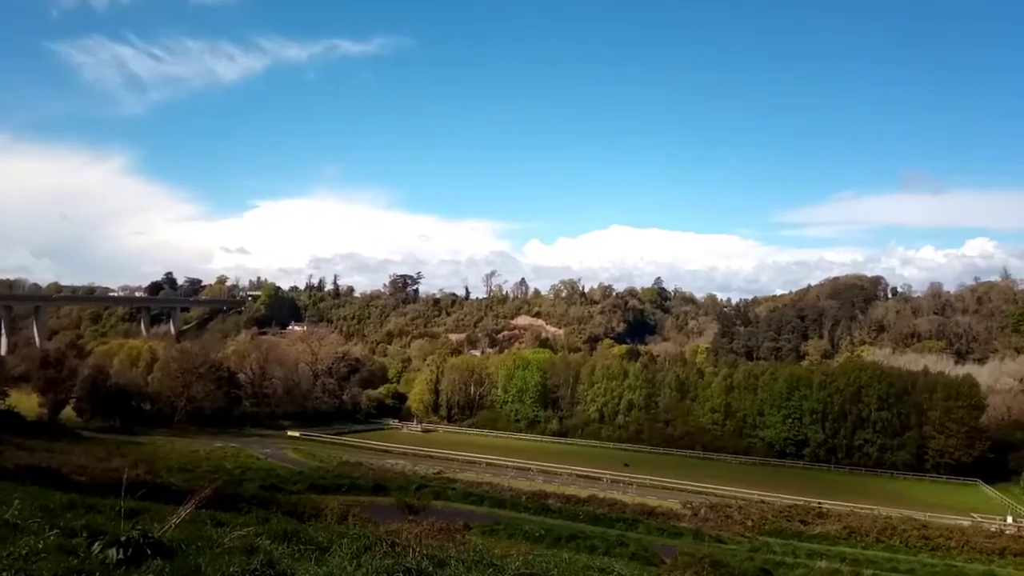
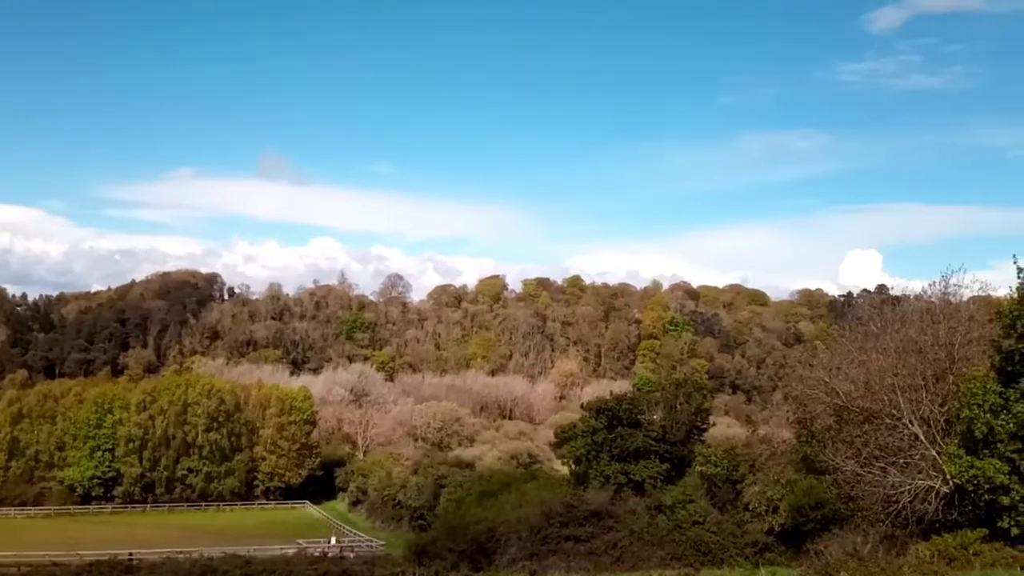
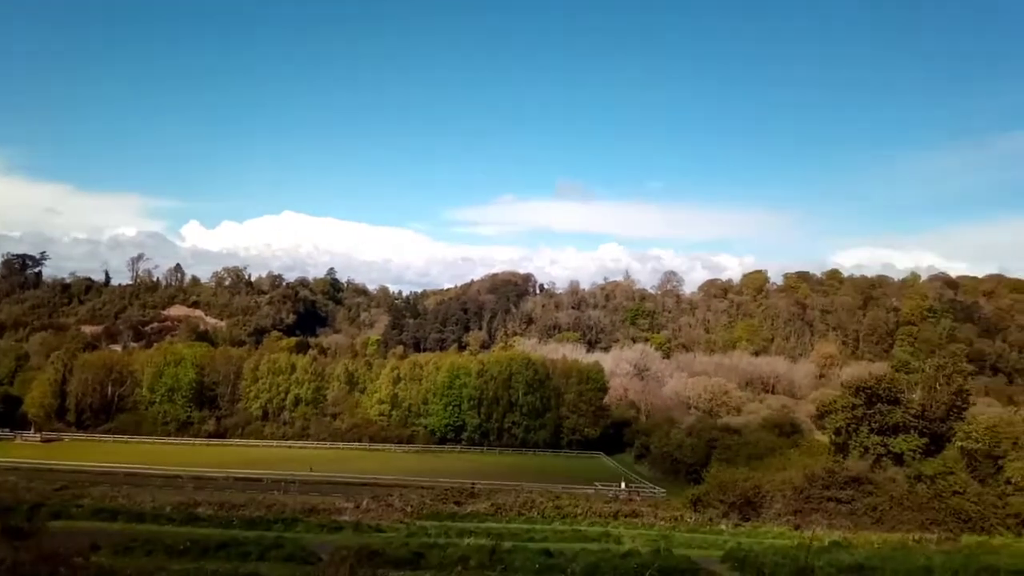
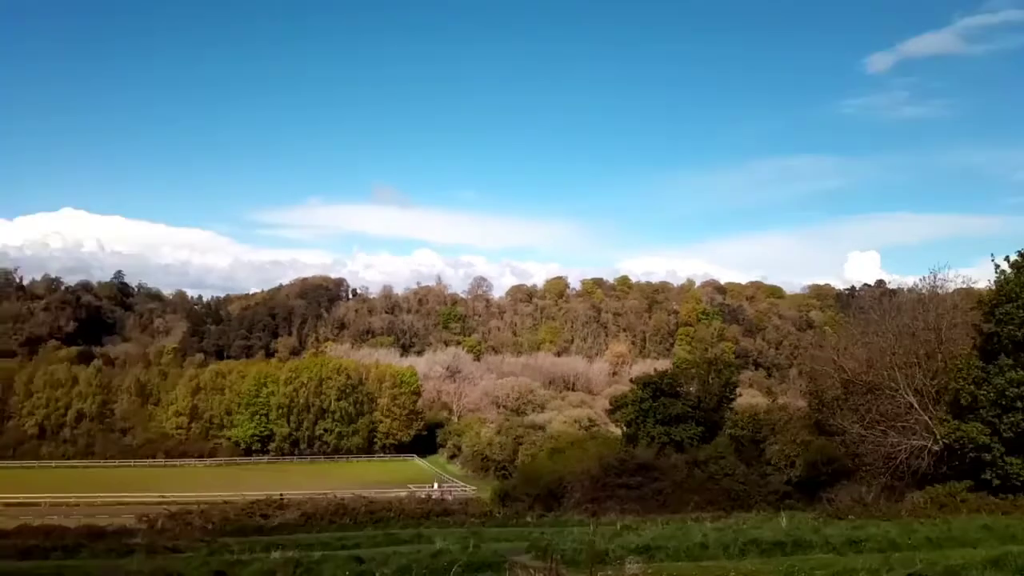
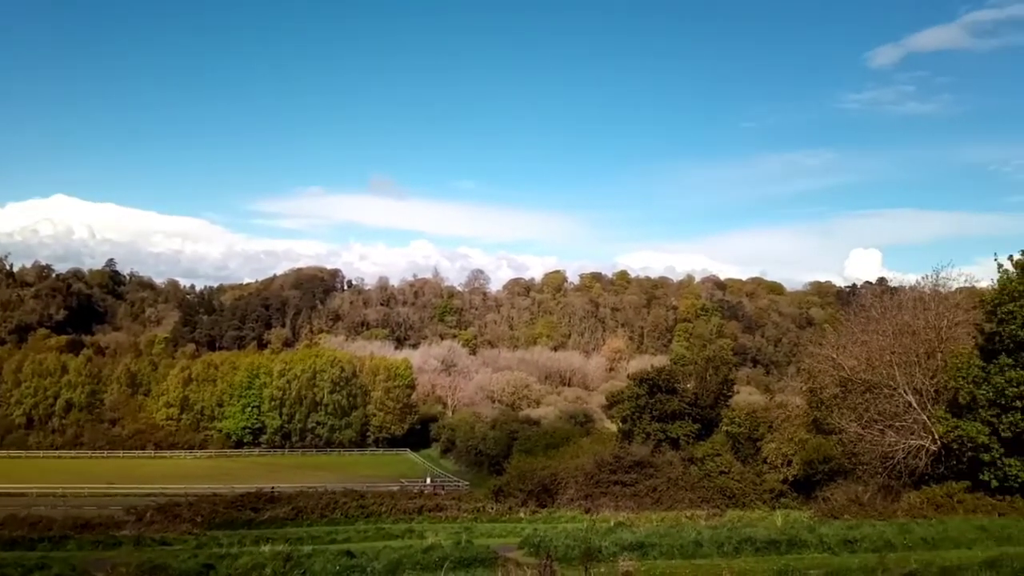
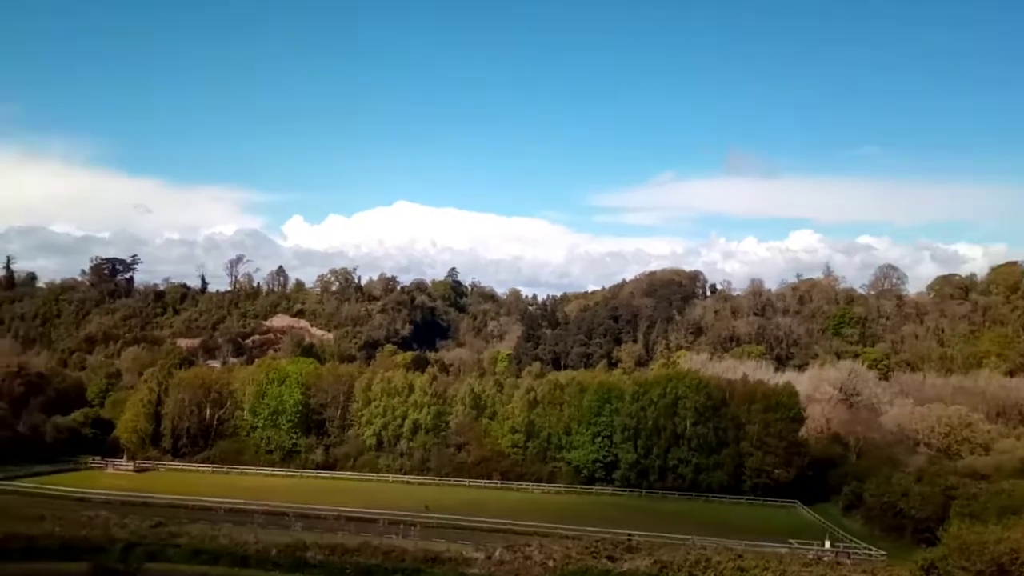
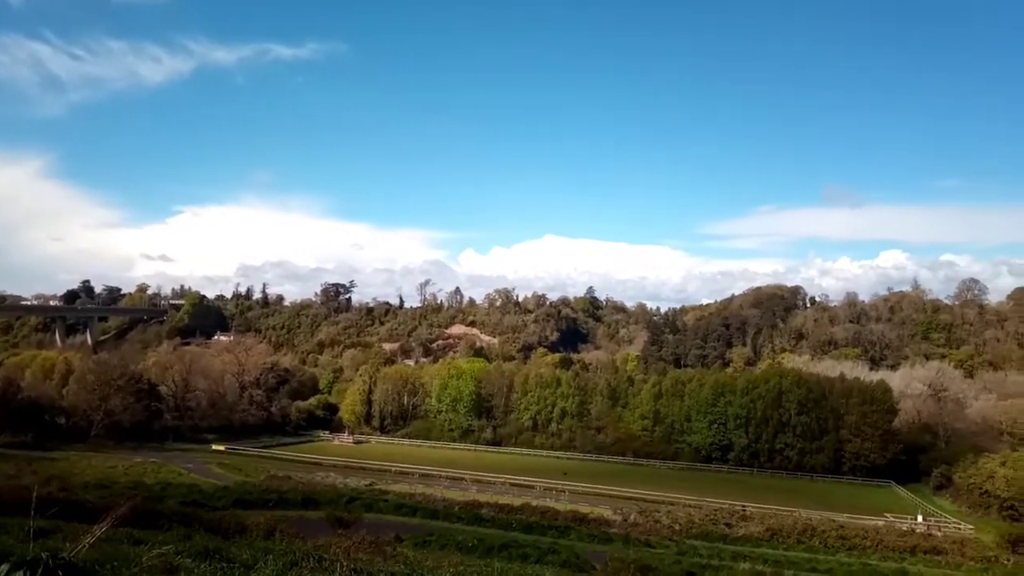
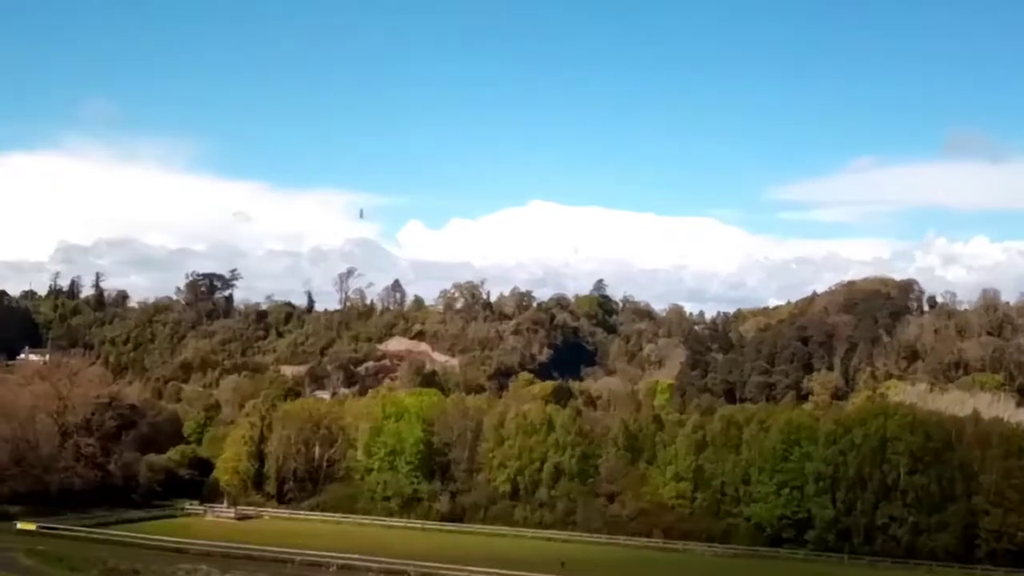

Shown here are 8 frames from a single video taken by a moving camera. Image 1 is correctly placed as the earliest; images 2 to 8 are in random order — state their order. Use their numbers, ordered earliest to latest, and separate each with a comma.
7, 8, 6, 3, 5, 2, 4
